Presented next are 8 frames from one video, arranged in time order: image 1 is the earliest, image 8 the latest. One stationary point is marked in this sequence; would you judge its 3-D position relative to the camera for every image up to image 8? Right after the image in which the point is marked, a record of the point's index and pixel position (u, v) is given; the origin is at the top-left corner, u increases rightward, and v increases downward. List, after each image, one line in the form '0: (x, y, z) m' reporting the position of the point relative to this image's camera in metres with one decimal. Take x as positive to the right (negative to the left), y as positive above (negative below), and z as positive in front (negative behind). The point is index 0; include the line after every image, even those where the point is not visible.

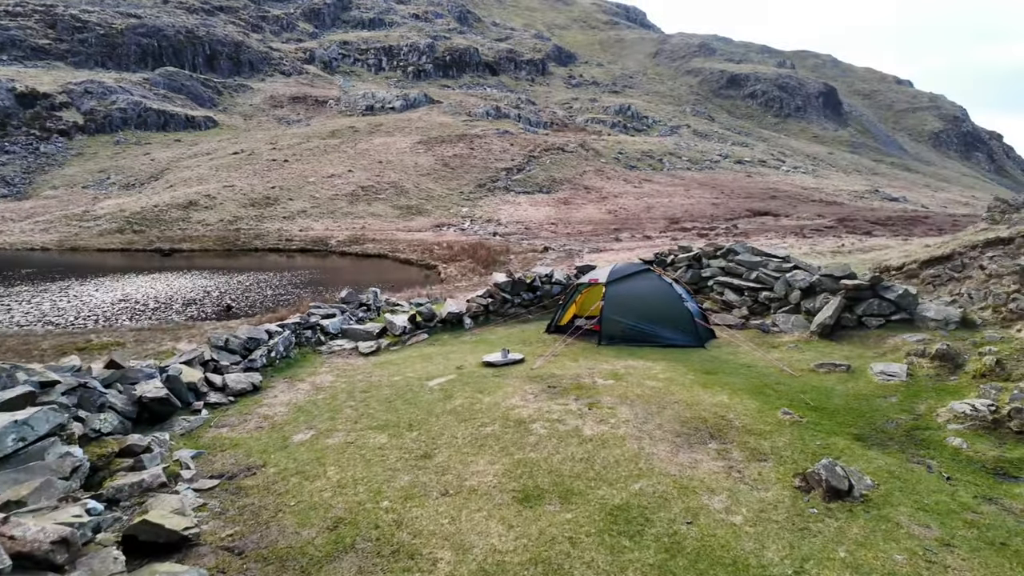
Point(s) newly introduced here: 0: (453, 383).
0: (-1.1, -1.8, +11.3) m
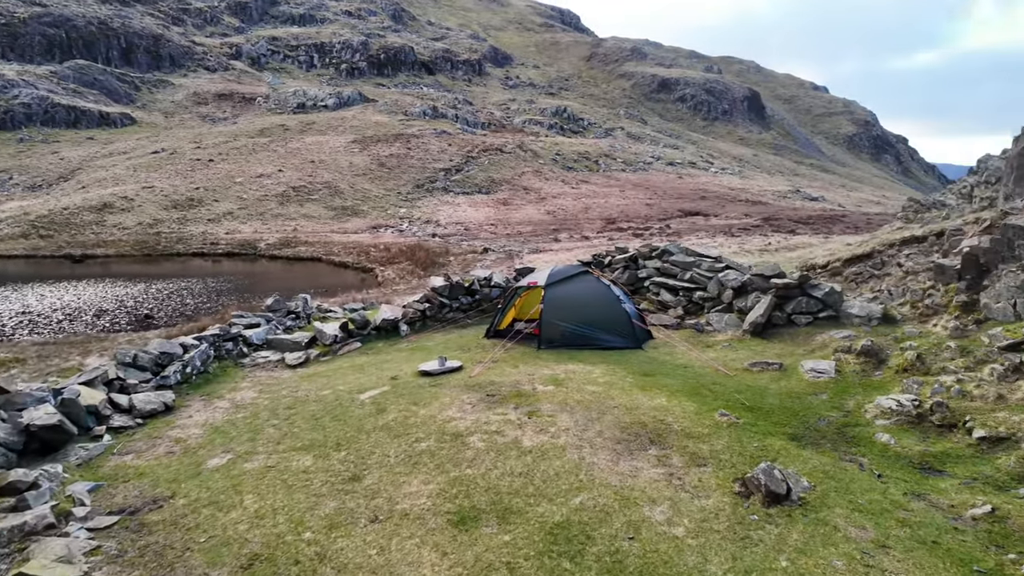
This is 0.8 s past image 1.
0: (-2.3, -2.0, +10.7) m
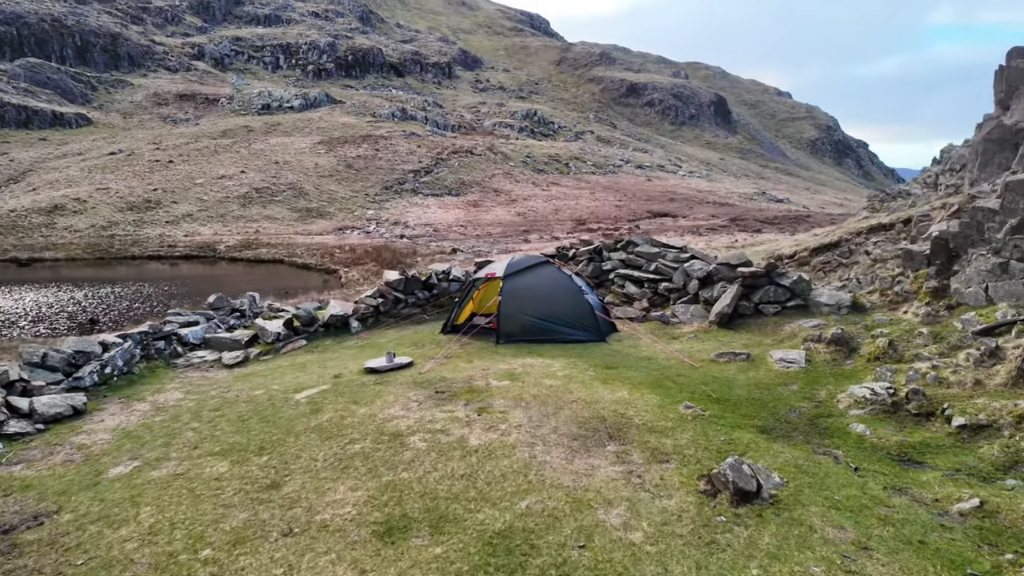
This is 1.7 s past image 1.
0: (-3.1, -1.8, +9.8) m
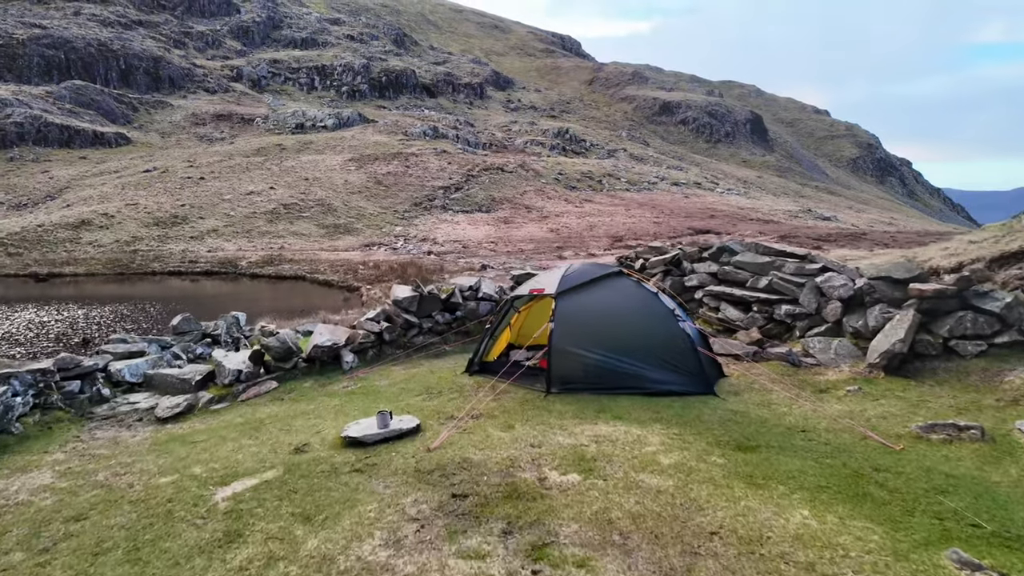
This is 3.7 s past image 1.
0: (-2.4, -2.0, +5.7) m
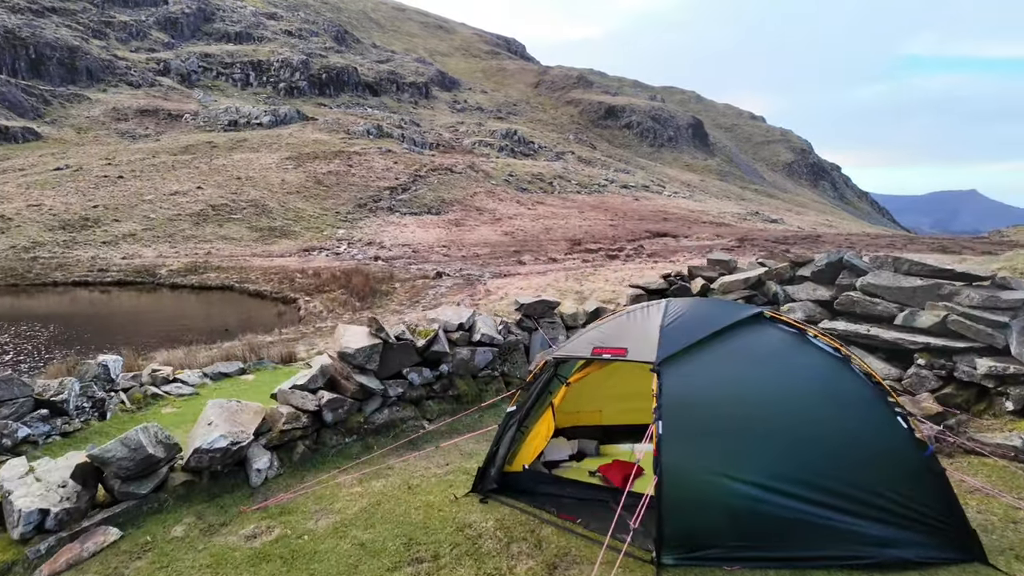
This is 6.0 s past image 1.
0: (-1.6, -2.5, +1.3) m
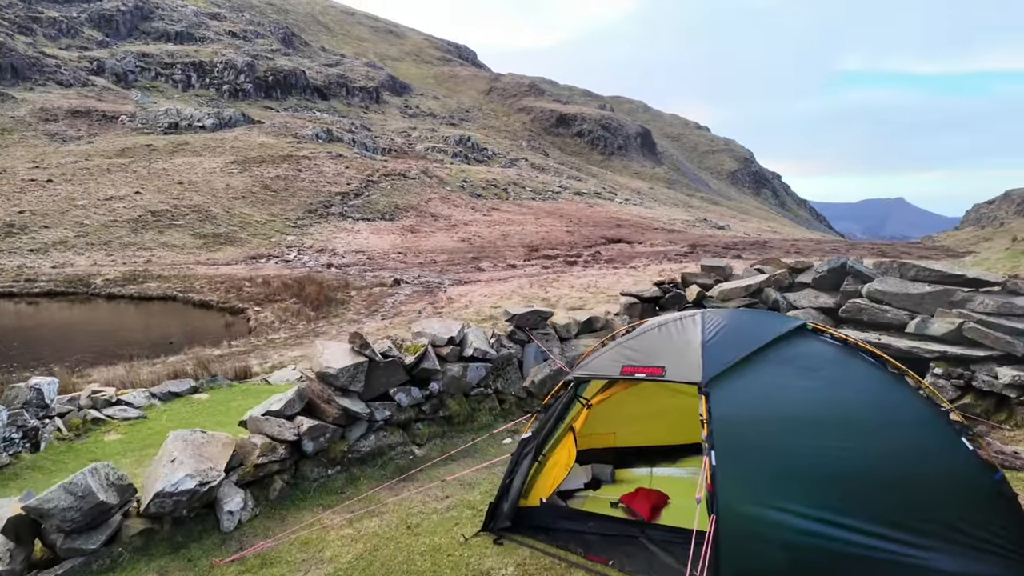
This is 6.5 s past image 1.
0: (-1.1, -2.6, +0.5) m
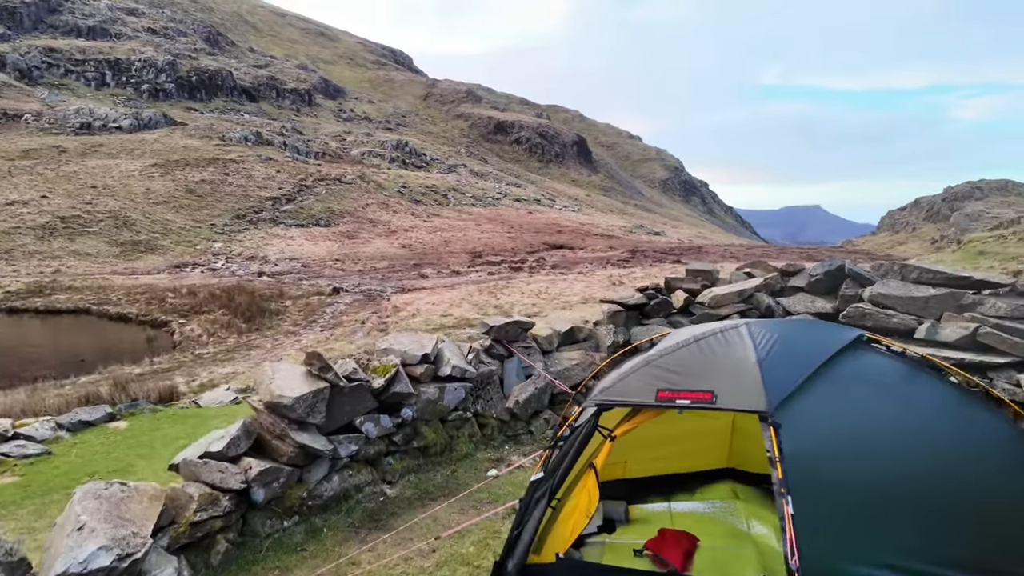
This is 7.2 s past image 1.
0: (-0.5, -2.6, -0.5) m
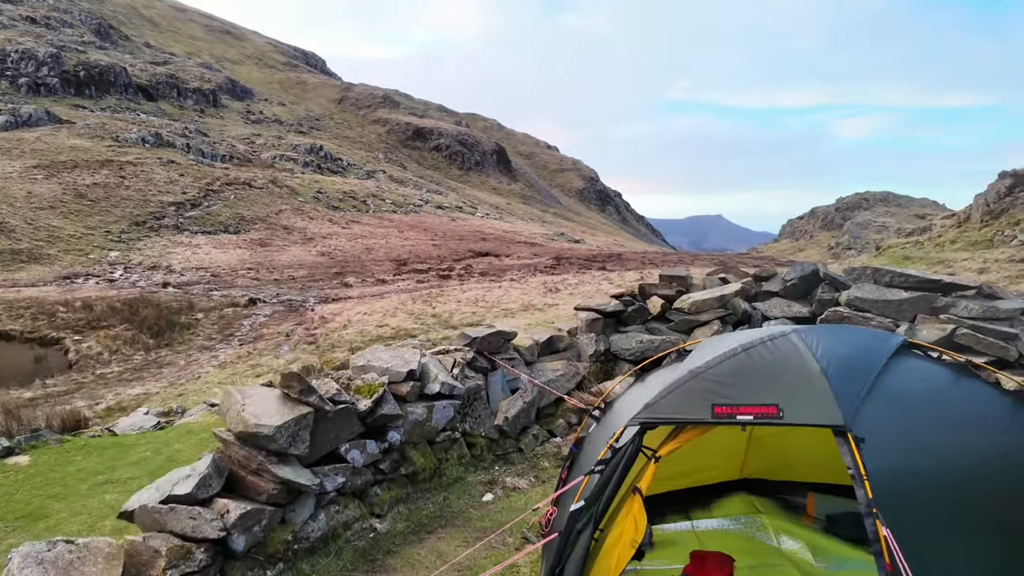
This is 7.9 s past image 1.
0: (+0.3, -2.6, -0.9) m
